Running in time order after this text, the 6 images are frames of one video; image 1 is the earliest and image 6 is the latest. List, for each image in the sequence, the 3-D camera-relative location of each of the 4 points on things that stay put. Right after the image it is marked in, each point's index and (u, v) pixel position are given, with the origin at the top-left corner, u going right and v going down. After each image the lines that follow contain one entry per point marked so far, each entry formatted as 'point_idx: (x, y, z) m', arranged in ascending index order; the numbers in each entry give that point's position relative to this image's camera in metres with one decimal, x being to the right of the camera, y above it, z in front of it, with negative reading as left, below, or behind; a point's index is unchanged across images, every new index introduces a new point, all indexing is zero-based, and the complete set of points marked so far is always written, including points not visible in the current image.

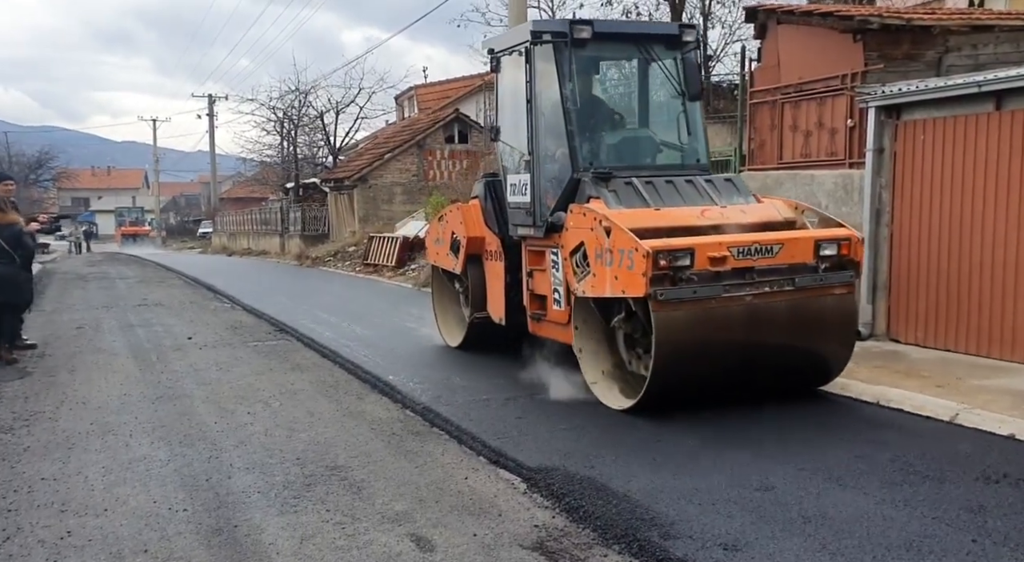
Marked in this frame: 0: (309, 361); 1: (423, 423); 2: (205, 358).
0: (-2.1, -0.8, +9.0) m
1: (-0.9, -1.1, +7.4) m
2: (-3.0, -0.8, +9.1) m
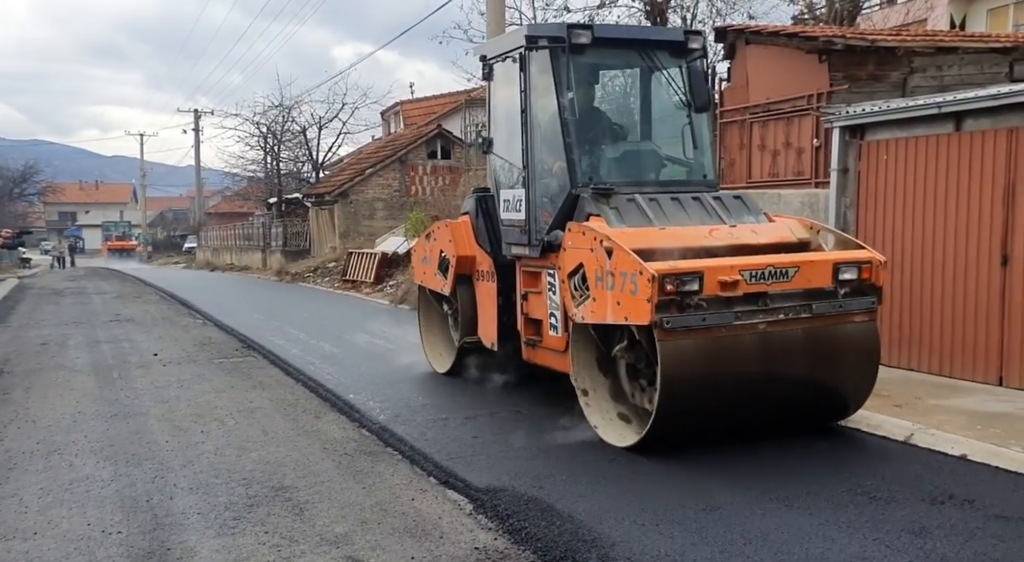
0: (-2.2, -0.9, +9.1) m
1: (-1.0, -1.2, +7.5) m
2: (-3.2, -0.9, +9.1) m
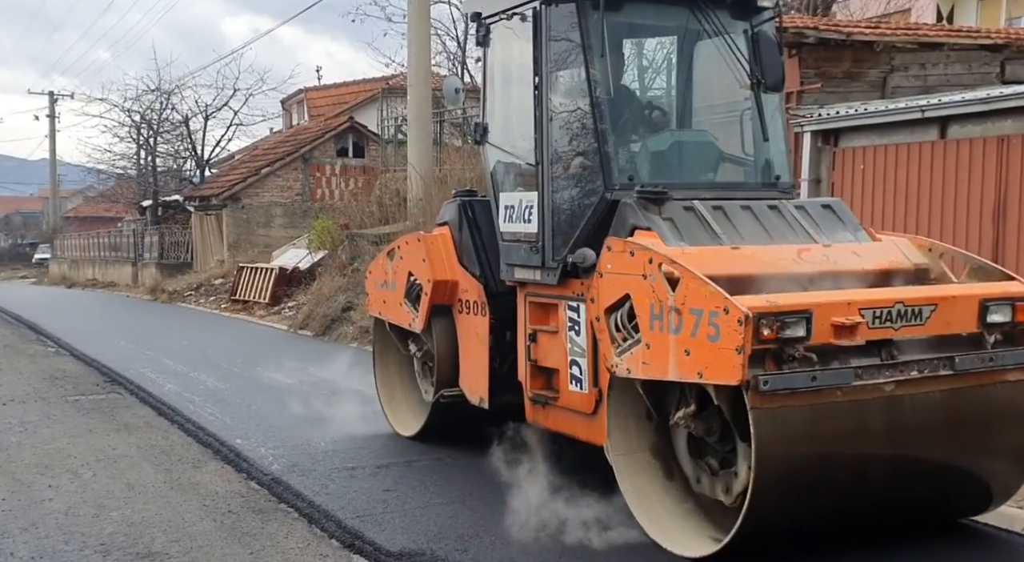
0: (-2.8, -1.1, +7.5) m
1: (-1.5, -1.3, +6.0) m
2: (-3.8, -1.0, +7.4) m
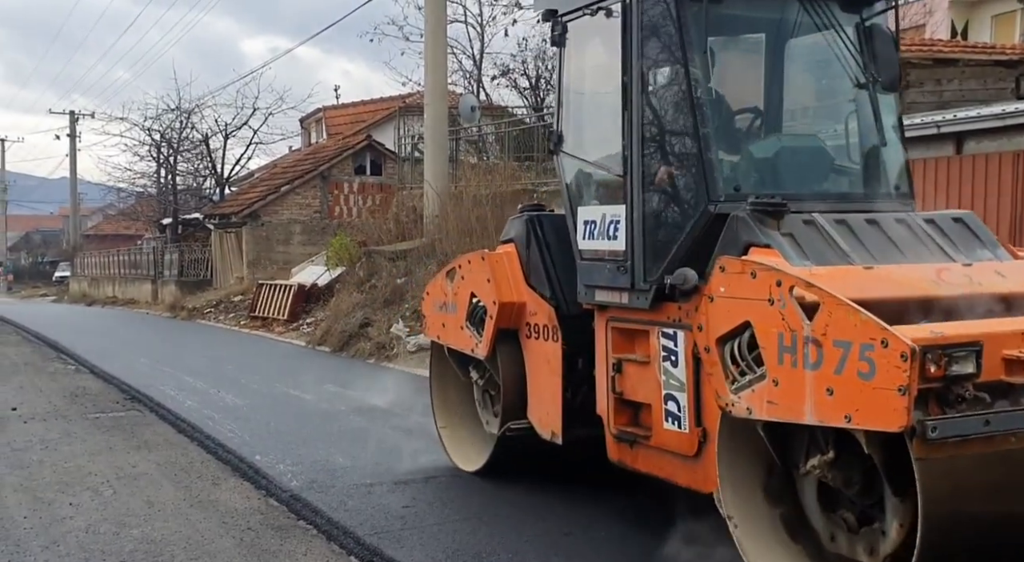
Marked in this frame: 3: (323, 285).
0: (-2.7, -1.2, +7.5) m
1: (-1.4, -1.4, +6.0) m
2: (-3.7, -1.2, +7.4) m
3: (-2.9, -0.1, +15.1) m
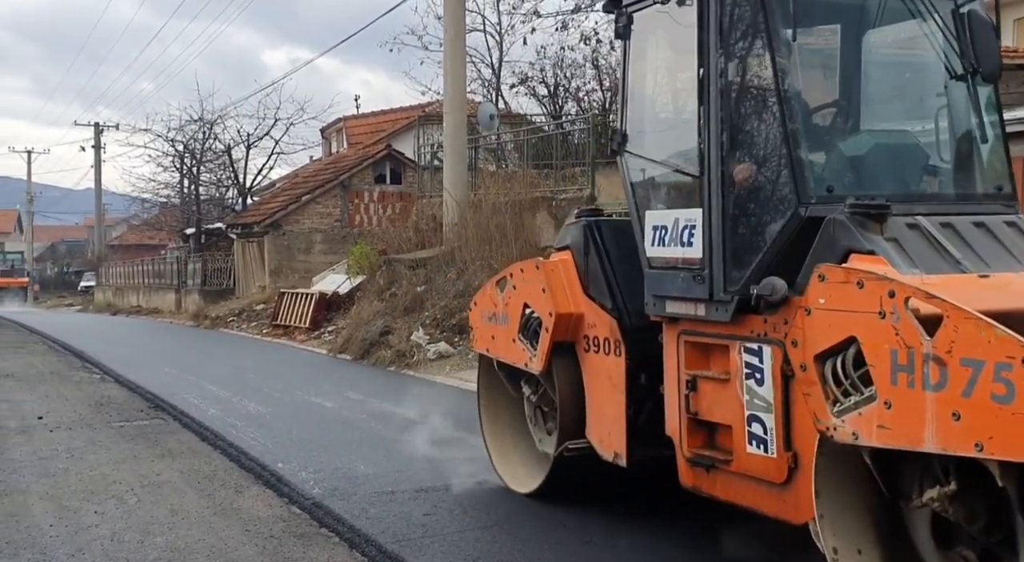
0: (-2.5, -1.3, +7.6) m
1: (-1.2, -1.5, +6.0) m
2: (-3.5, -1.3, +7.5) m
3: (-2.6, -0.2, +15.2) m
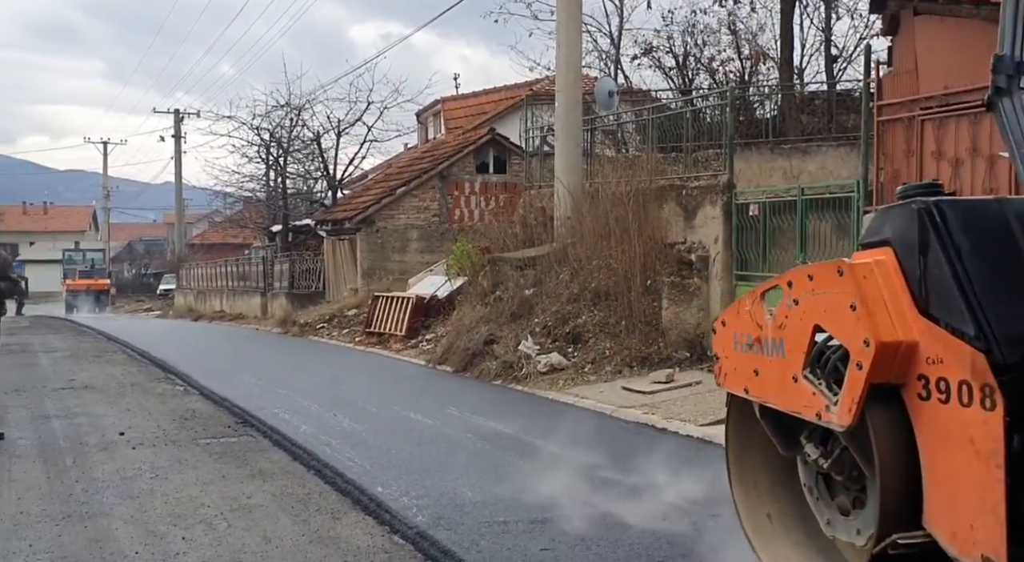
0: (-1.7, -1.3, +6.8) m
1: (-0.5, -1.5, +5.2) m
2: (-2.7, -1.3, +6.9) m
3: (-1.1, -0.2, +14.4) m
